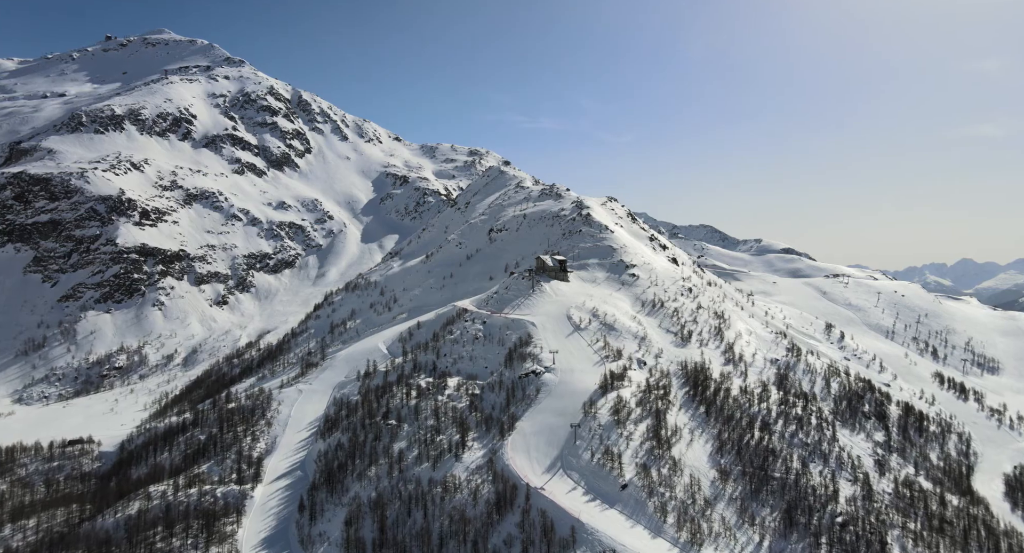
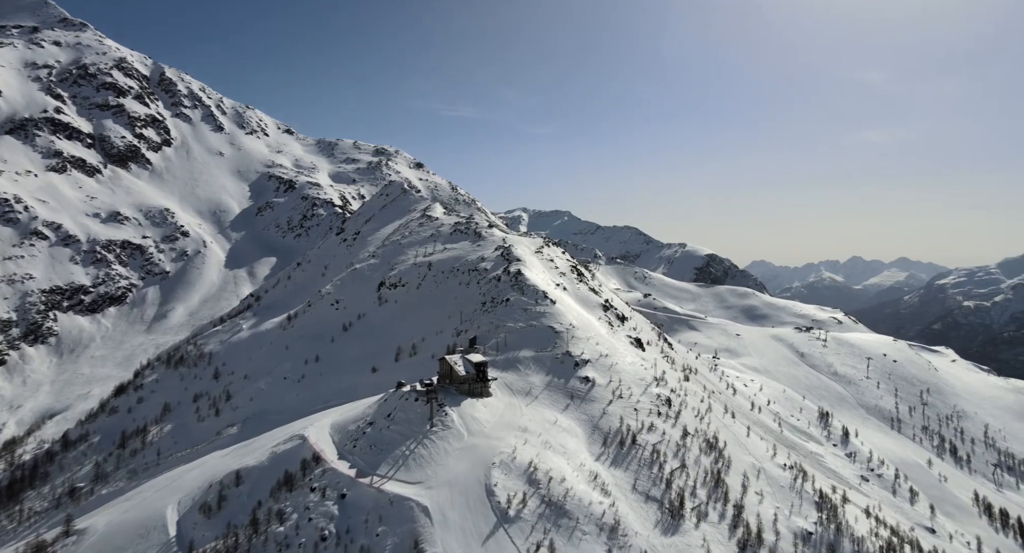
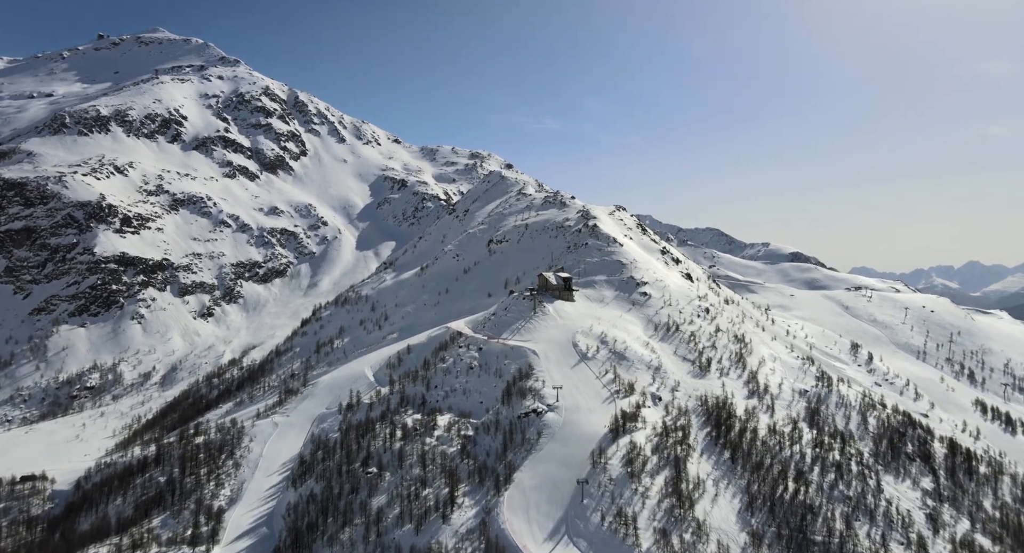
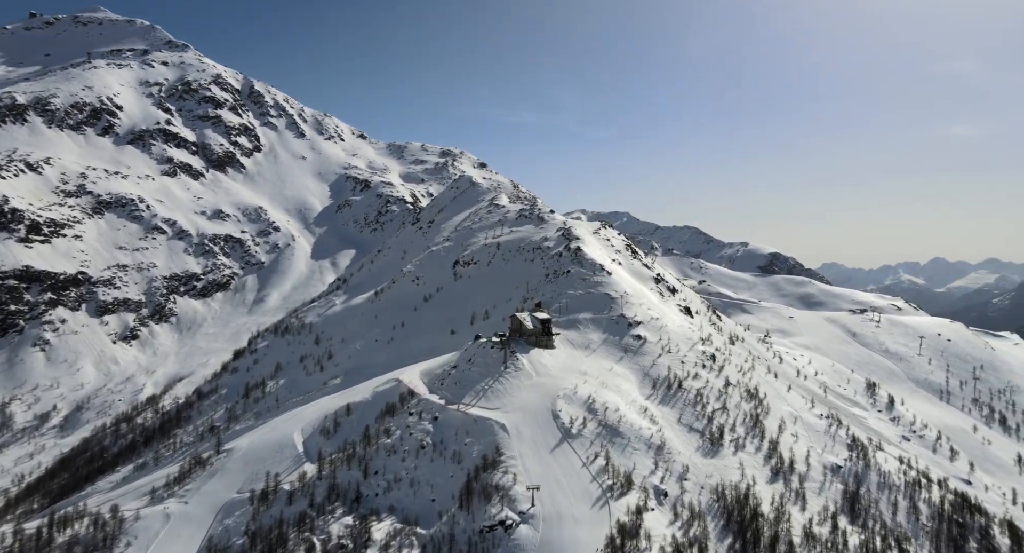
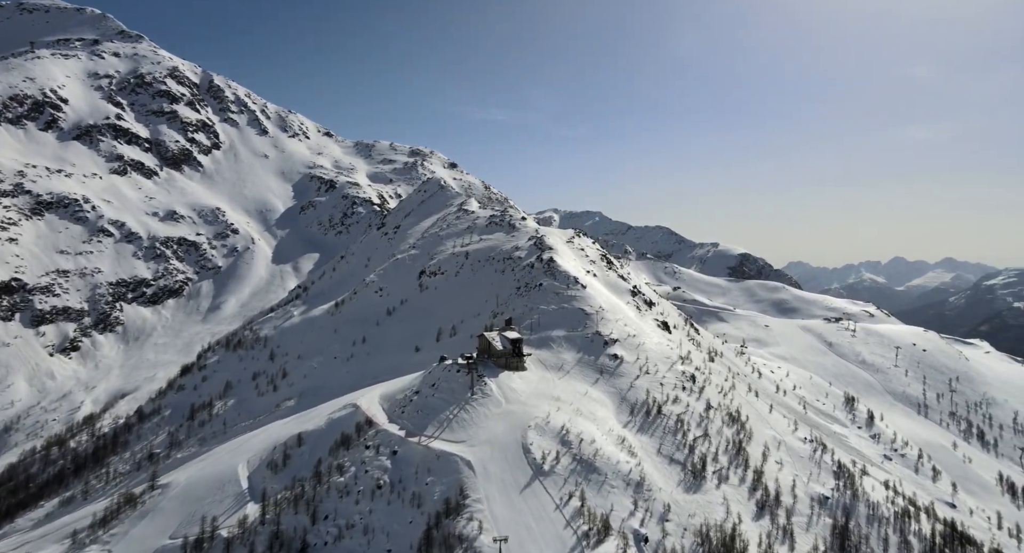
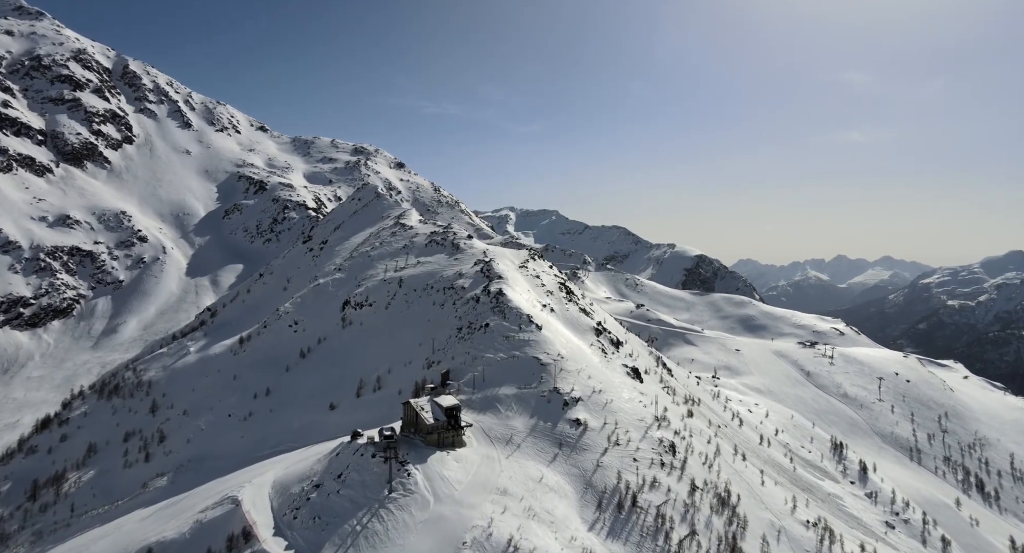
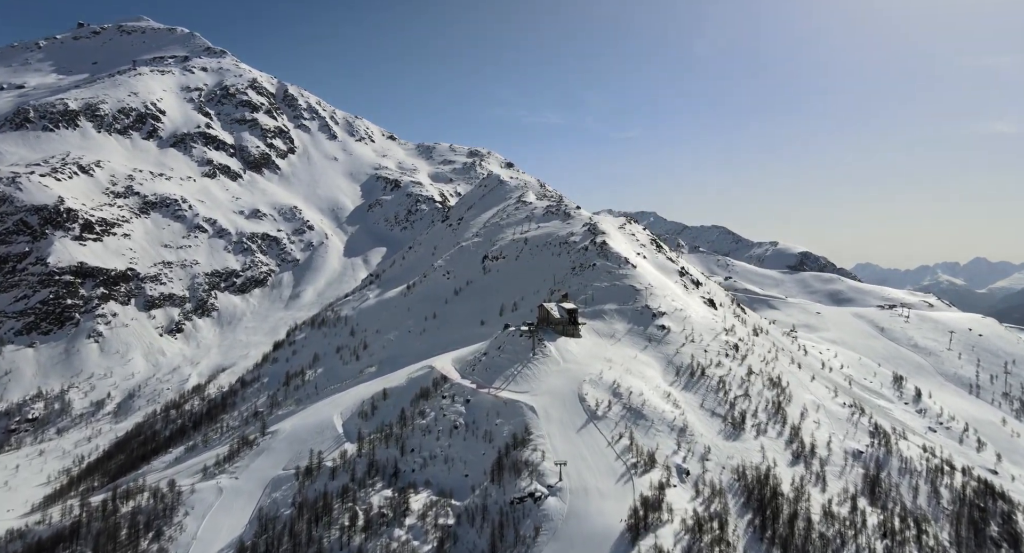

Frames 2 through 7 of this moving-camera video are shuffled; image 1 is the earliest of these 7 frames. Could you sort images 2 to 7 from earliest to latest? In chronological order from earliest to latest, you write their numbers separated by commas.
3, 7, 4, 5, 2, 6
